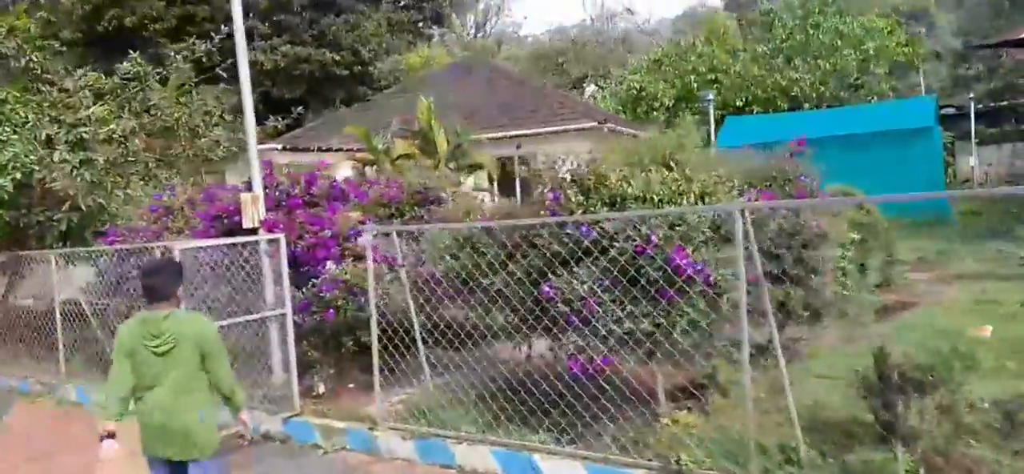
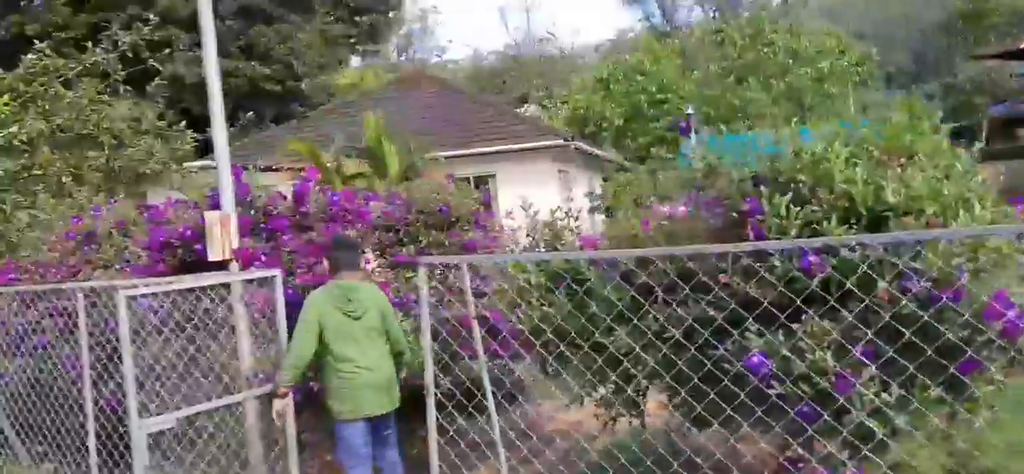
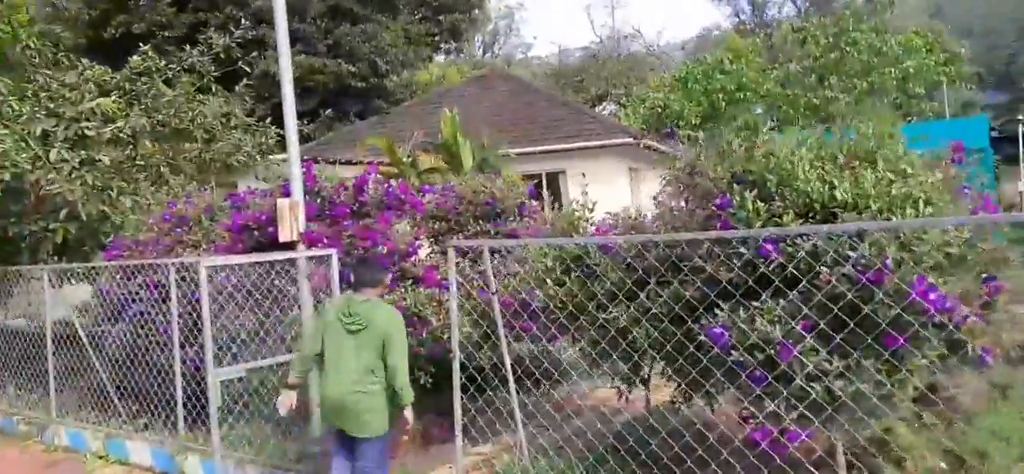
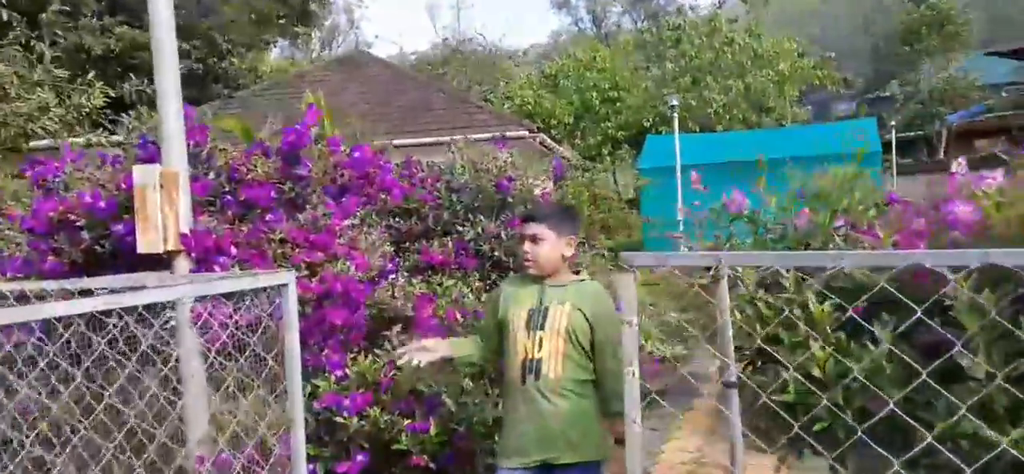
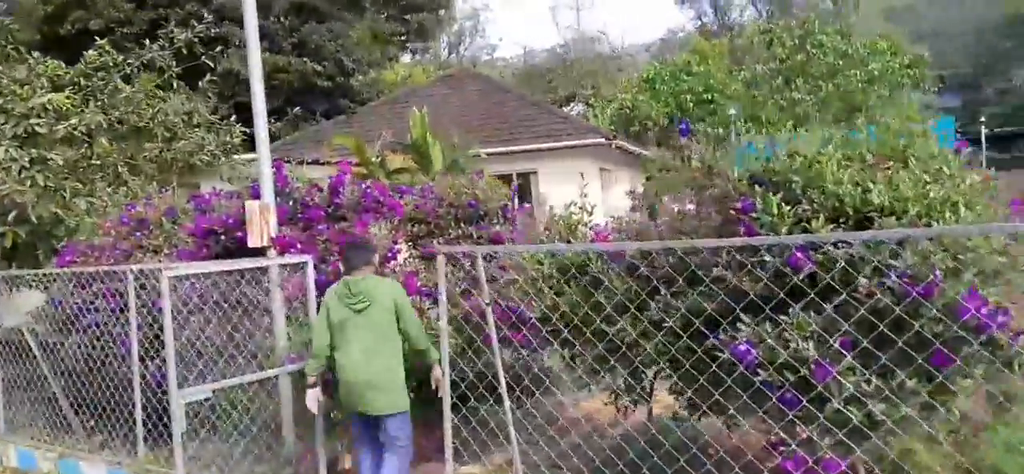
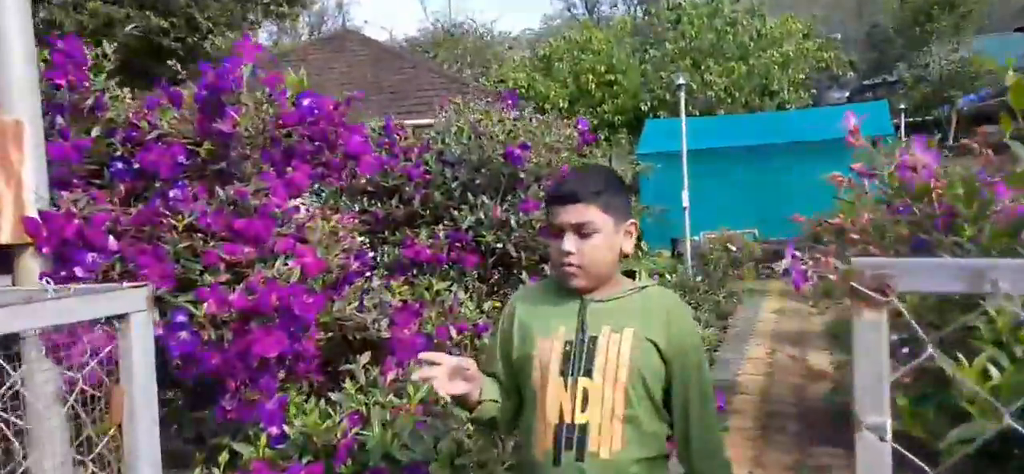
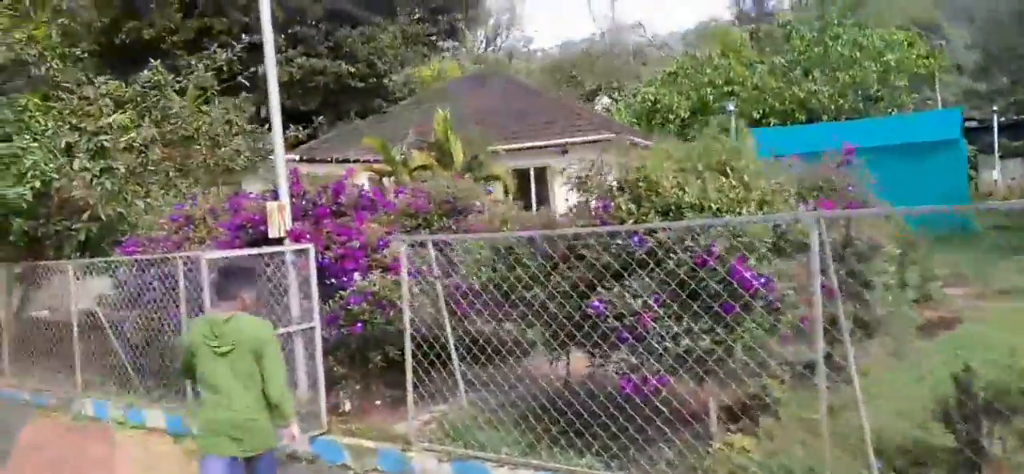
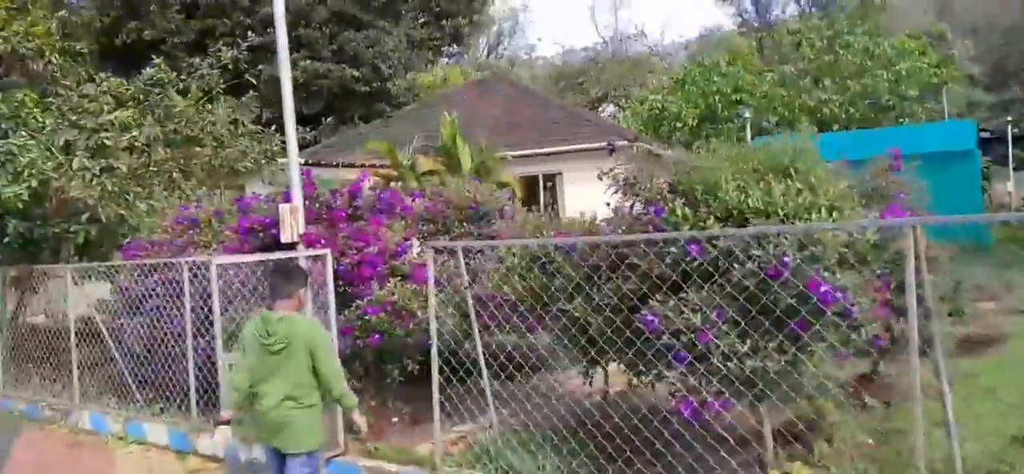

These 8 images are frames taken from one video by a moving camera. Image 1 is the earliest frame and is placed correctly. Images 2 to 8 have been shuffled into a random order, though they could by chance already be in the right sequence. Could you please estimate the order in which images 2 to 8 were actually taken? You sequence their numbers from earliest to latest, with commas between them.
7, 8, 3, 5, 2, 4, 6
